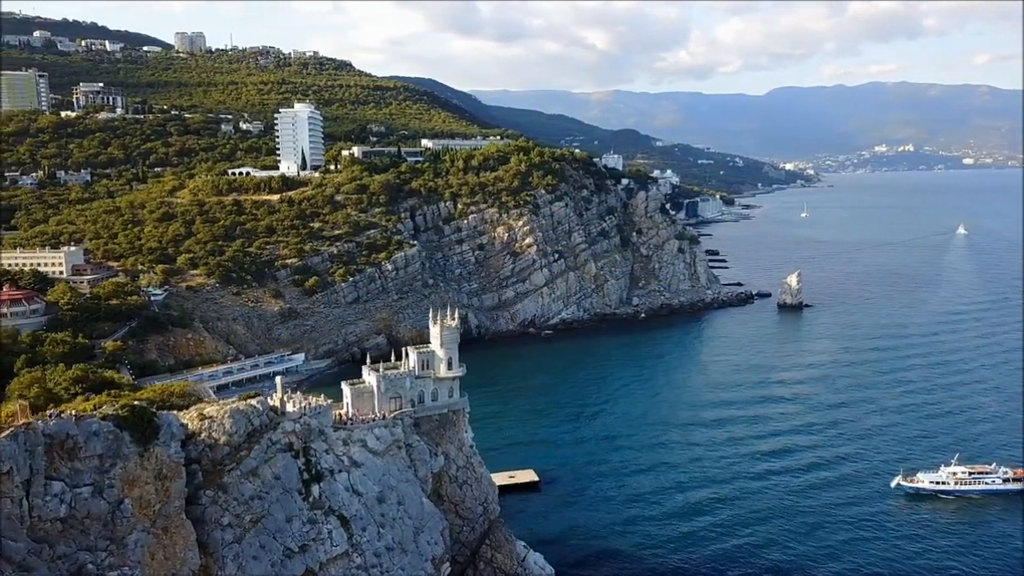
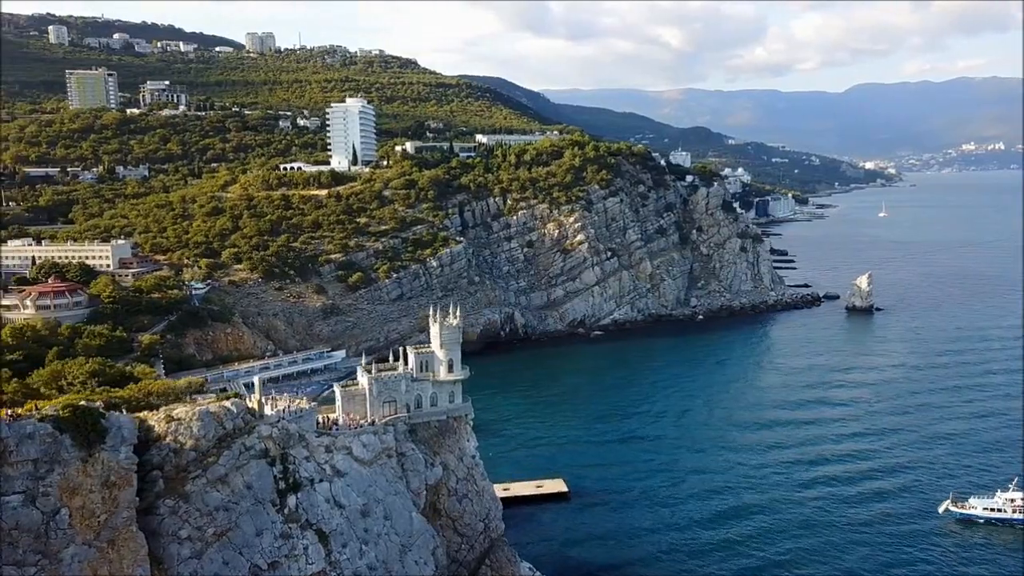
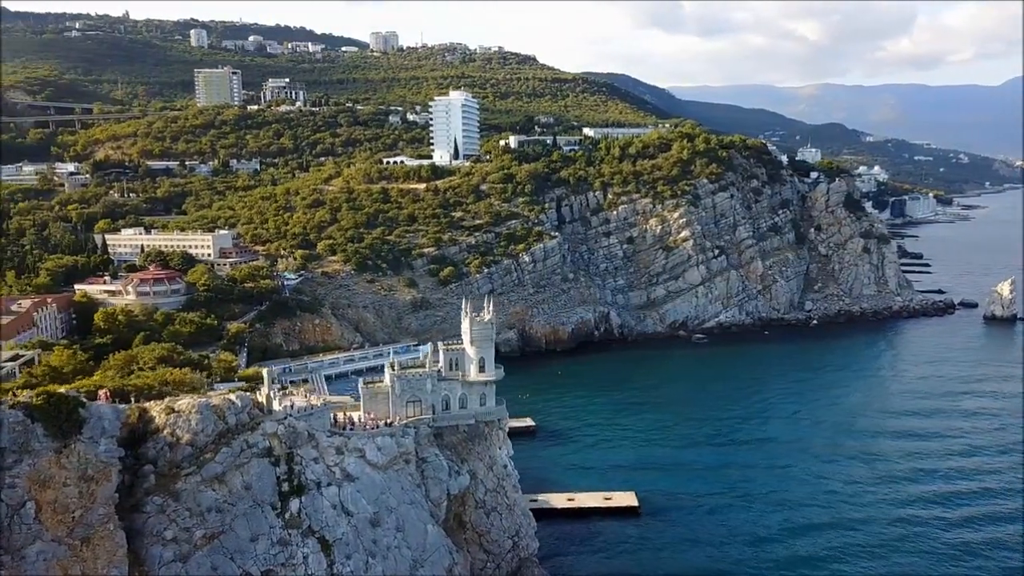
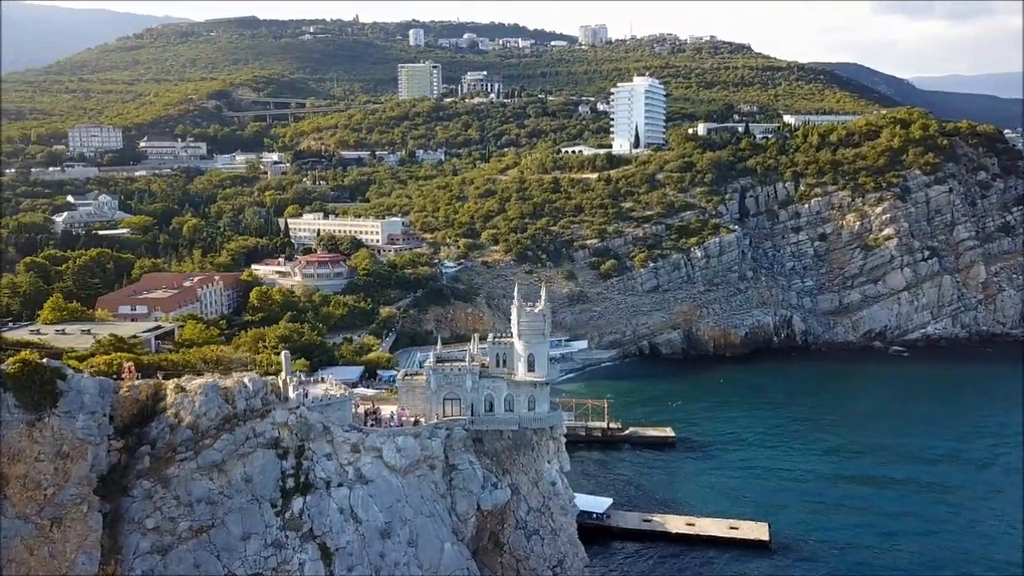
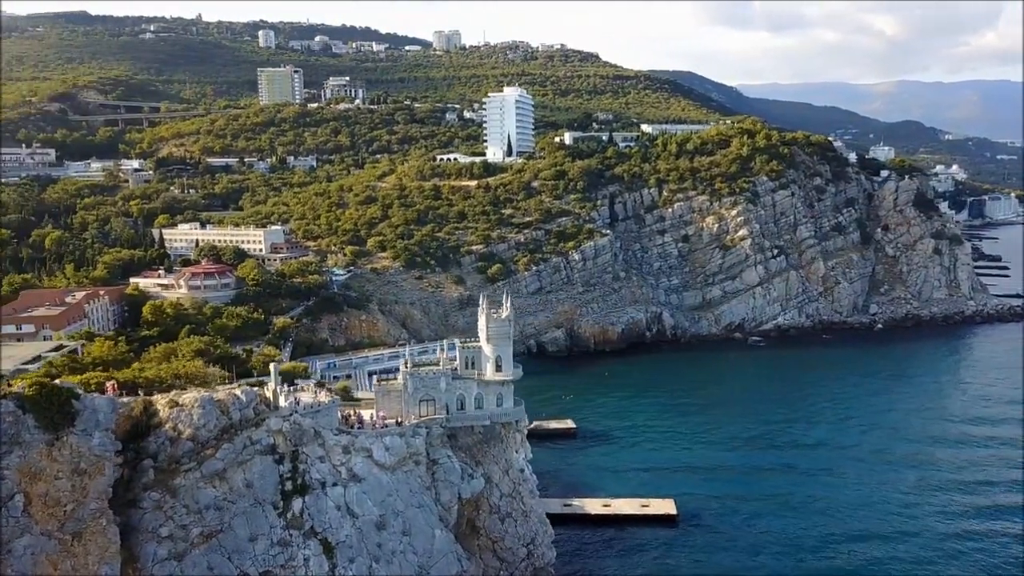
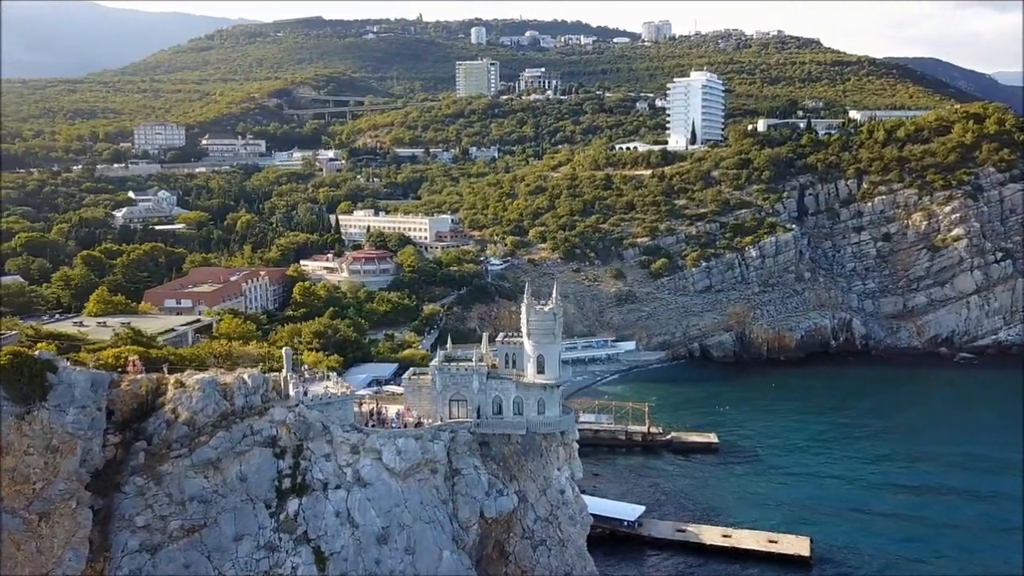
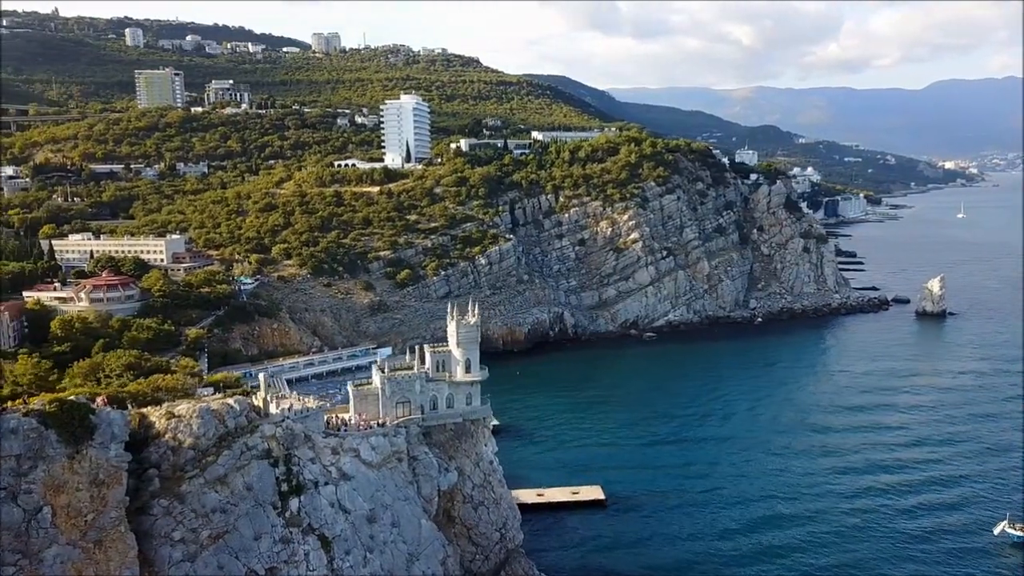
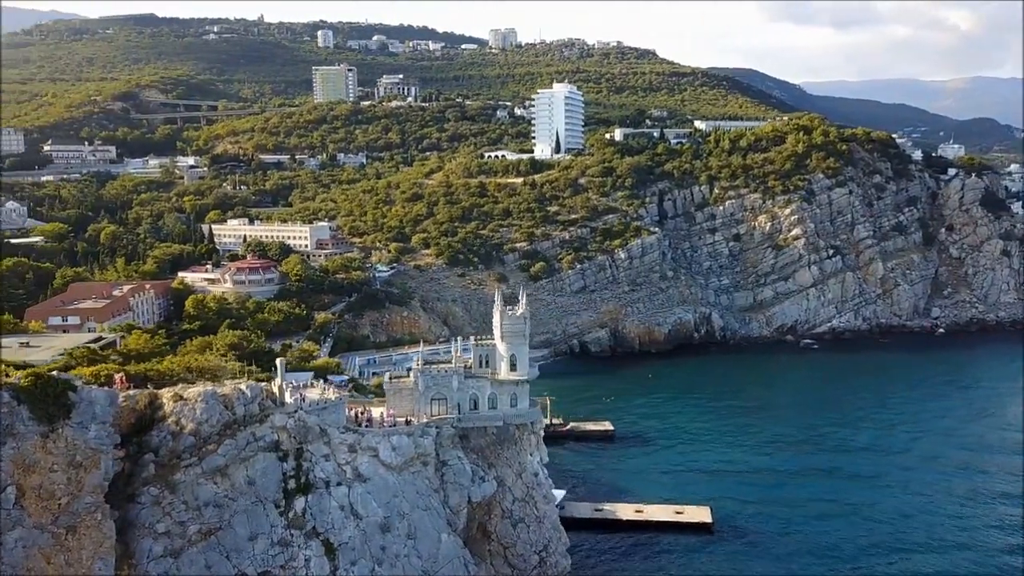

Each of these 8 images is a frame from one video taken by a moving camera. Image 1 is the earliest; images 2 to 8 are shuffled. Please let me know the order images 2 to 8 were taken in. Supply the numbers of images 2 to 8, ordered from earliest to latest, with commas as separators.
2, 7, 3, 5, 8, 4, 6
